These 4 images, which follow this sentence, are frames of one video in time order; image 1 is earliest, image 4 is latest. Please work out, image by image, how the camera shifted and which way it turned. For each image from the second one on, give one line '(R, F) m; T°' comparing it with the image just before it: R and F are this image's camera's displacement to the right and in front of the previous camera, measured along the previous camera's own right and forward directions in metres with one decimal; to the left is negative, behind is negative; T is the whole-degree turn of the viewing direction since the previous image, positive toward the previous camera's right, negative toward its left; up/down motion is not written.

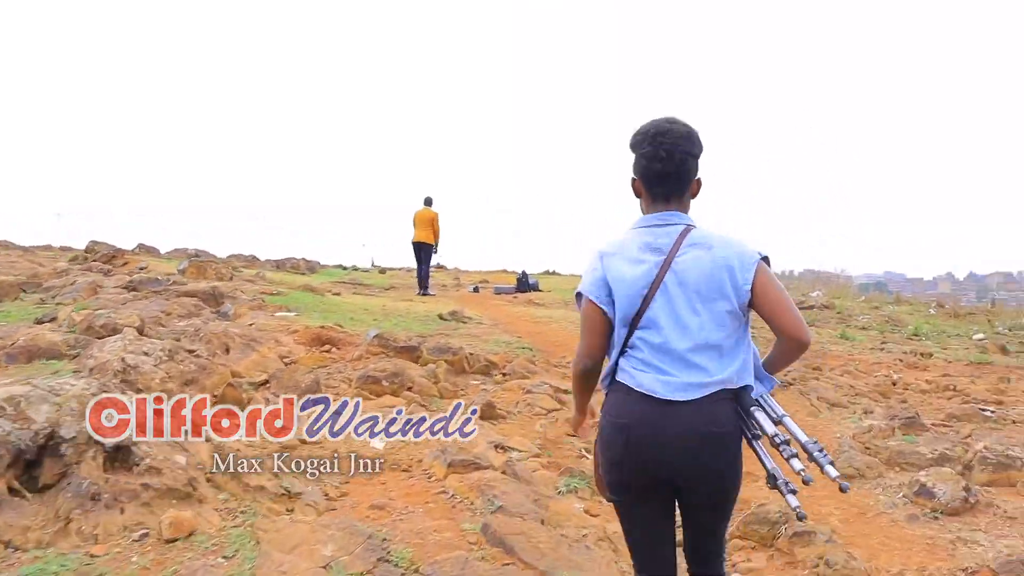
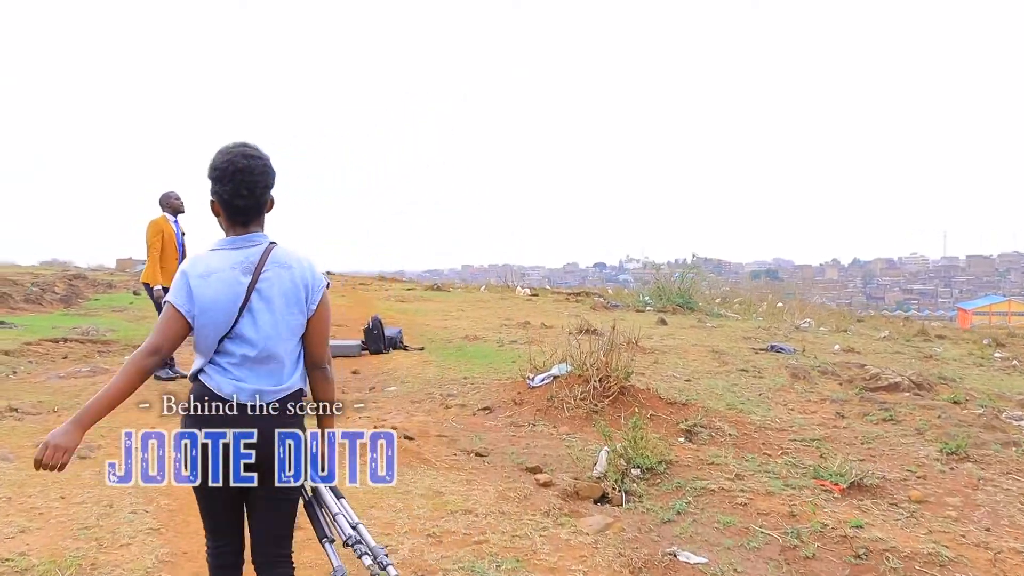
(+0.5, +7.3) m; +6°
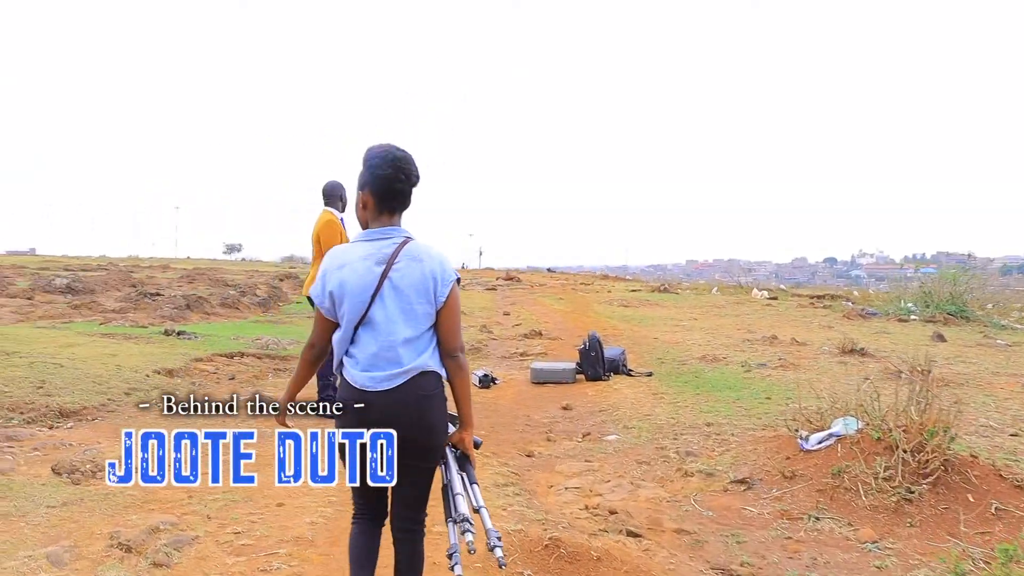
(-0.2, +1.9) m; -12°
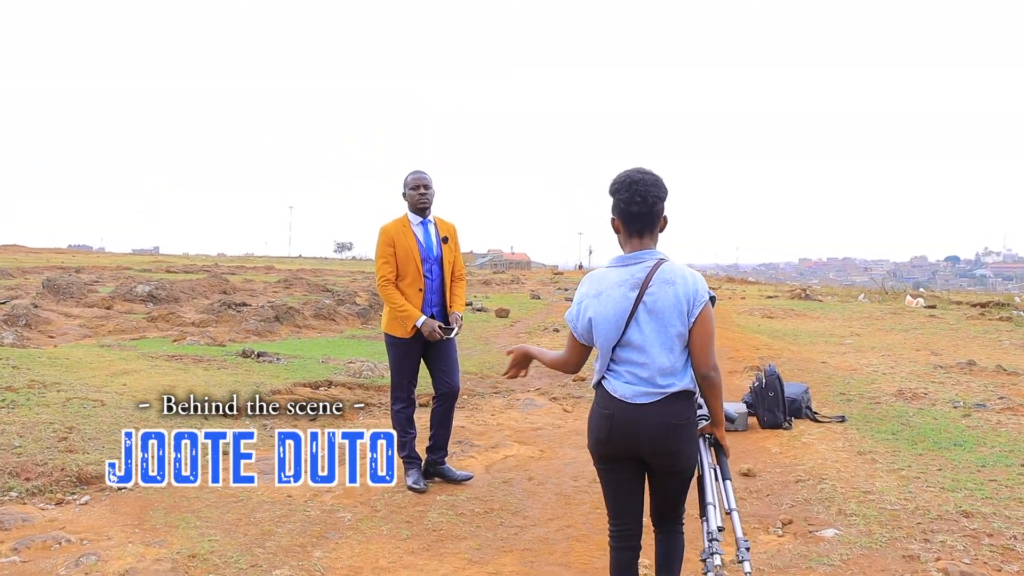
(-0.3, +1.7) m; -6°
